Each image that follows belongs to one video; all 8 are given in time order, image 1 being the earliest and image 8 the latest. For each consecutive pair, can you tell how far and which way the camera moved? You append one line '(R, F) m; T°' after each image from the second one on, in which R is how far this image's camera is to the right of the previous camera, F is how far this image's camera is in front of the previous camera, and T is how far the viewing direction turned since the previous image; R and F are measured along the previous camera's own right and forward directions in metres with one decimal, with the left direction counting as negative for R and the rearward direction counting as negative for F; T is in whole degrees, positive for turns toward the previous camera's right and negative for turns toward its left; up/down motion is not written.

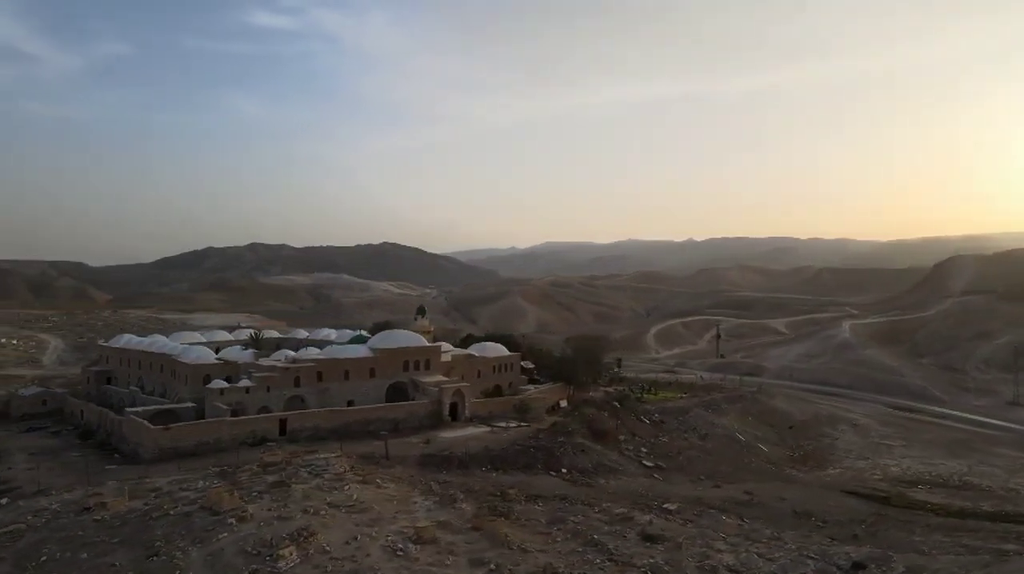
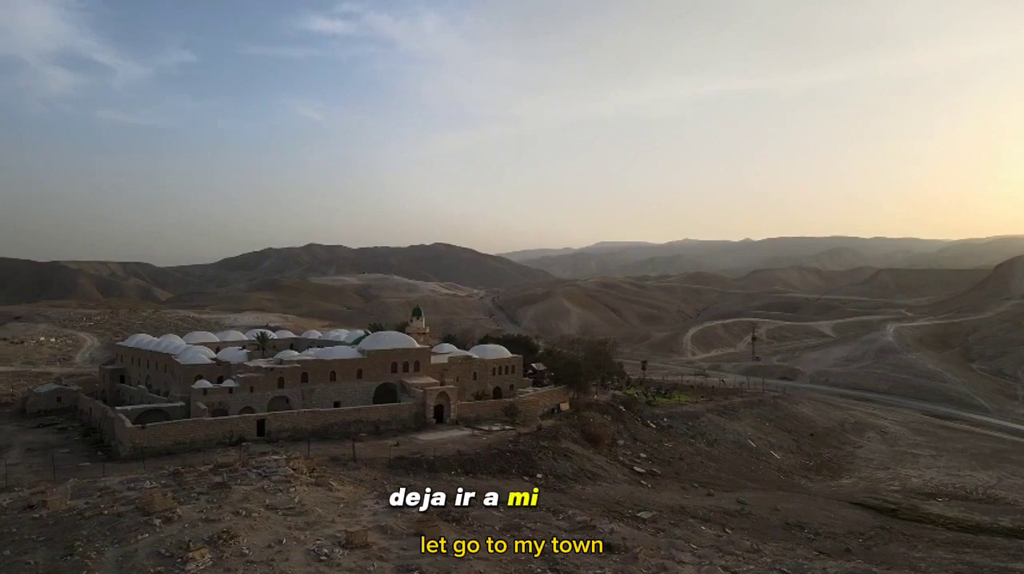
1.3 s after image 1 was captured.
(+2.1, +0.3) m; -4°
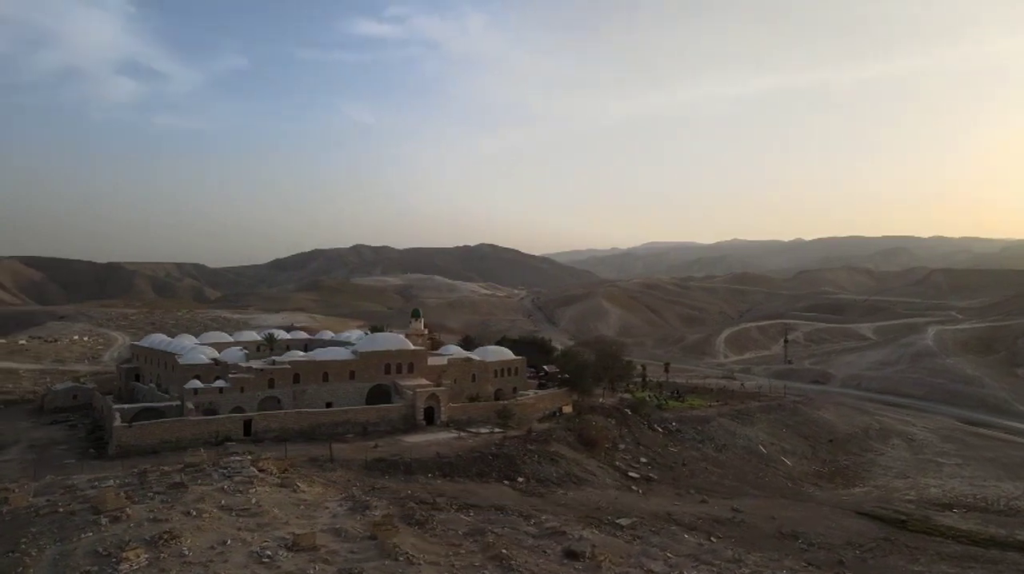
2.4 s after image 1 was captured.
(+1.7, +0.2) m; -3°
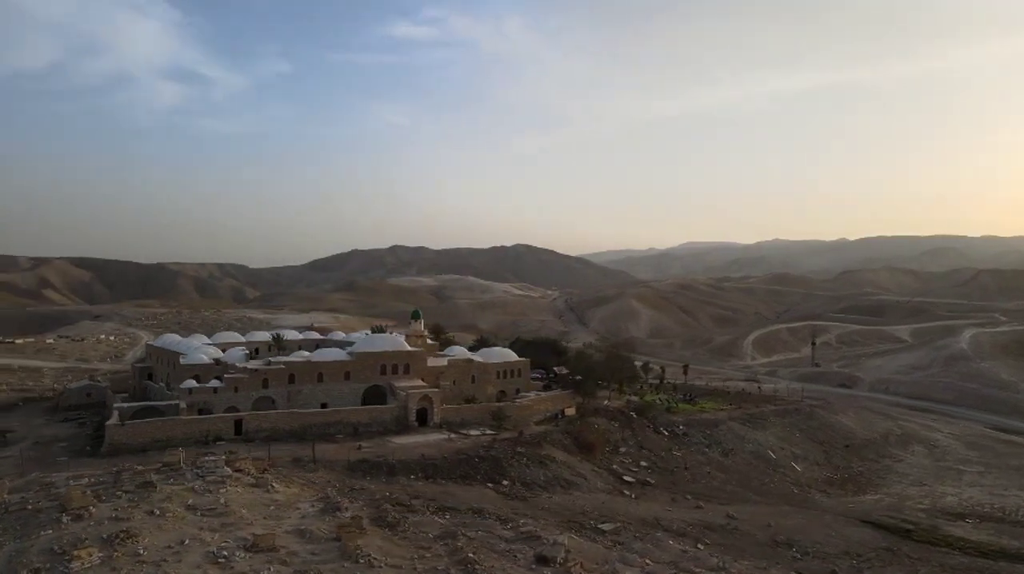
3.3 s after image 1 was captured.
(+1.3, +0.2) m; -3°
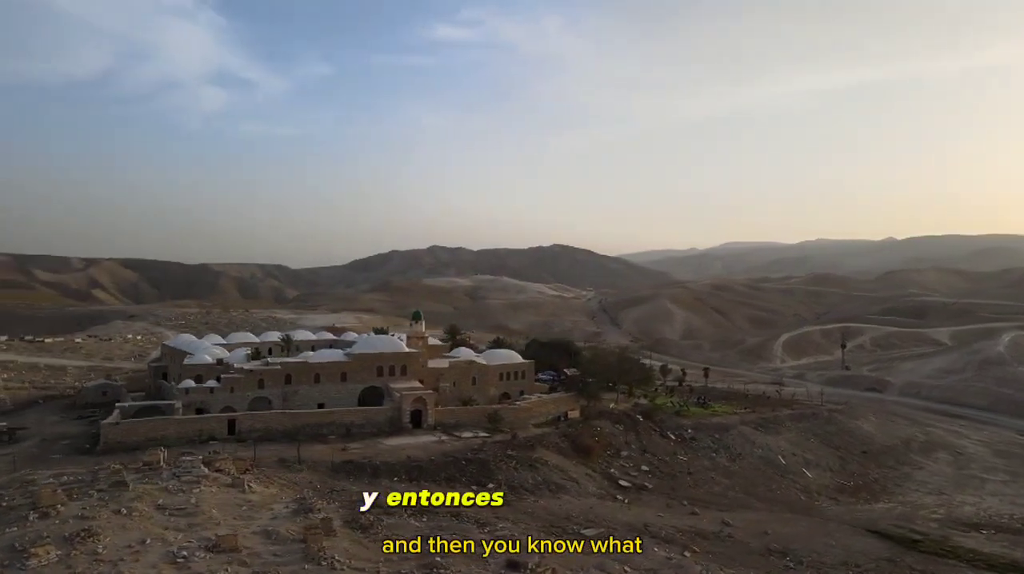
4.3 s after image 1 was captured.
(+1.3, +0.2) m; -3°
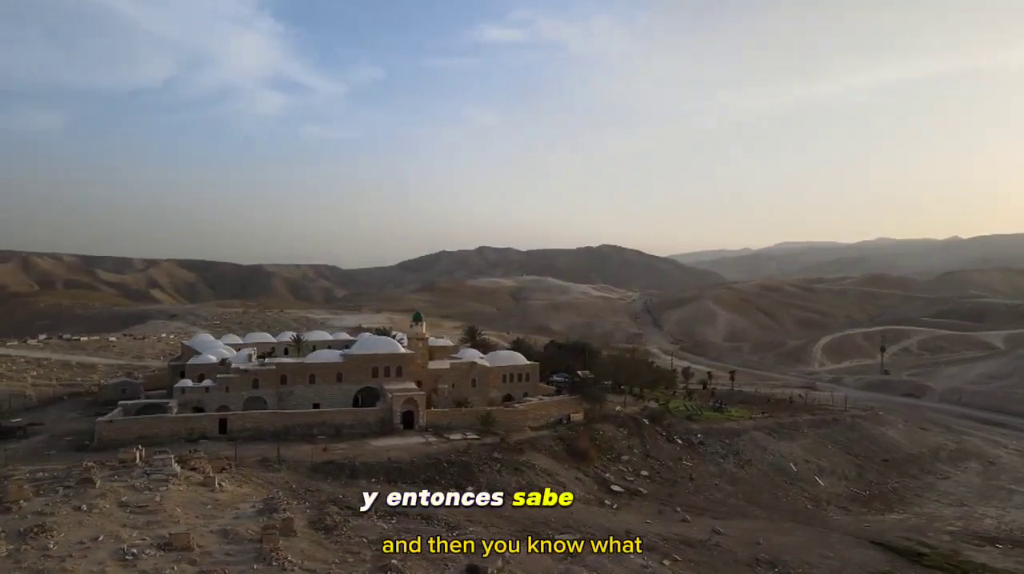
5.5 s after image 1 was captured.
(+1.8, +0.2) m; -4°
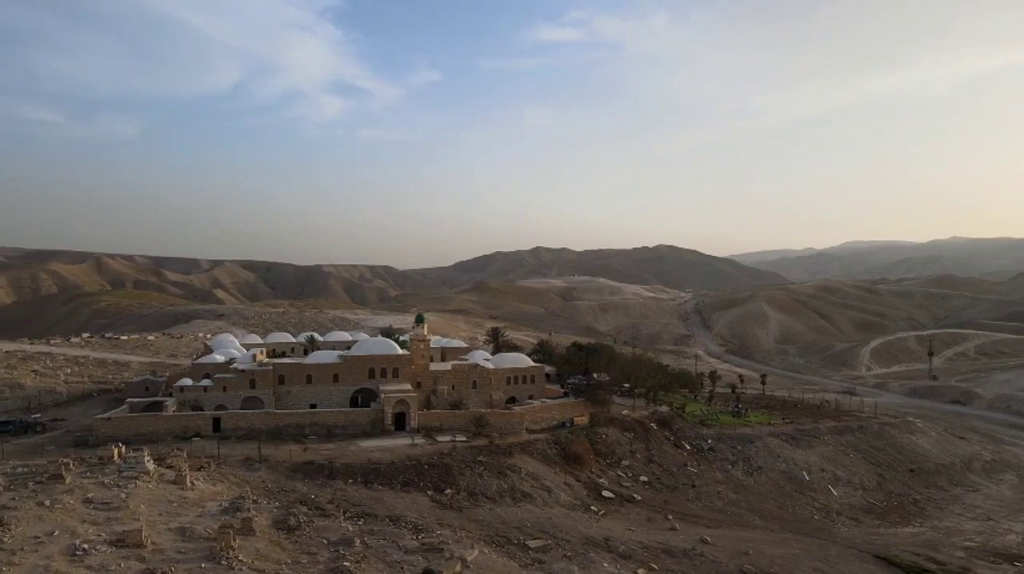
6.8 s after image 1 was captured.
(+2.0, +0.2) m; -4°
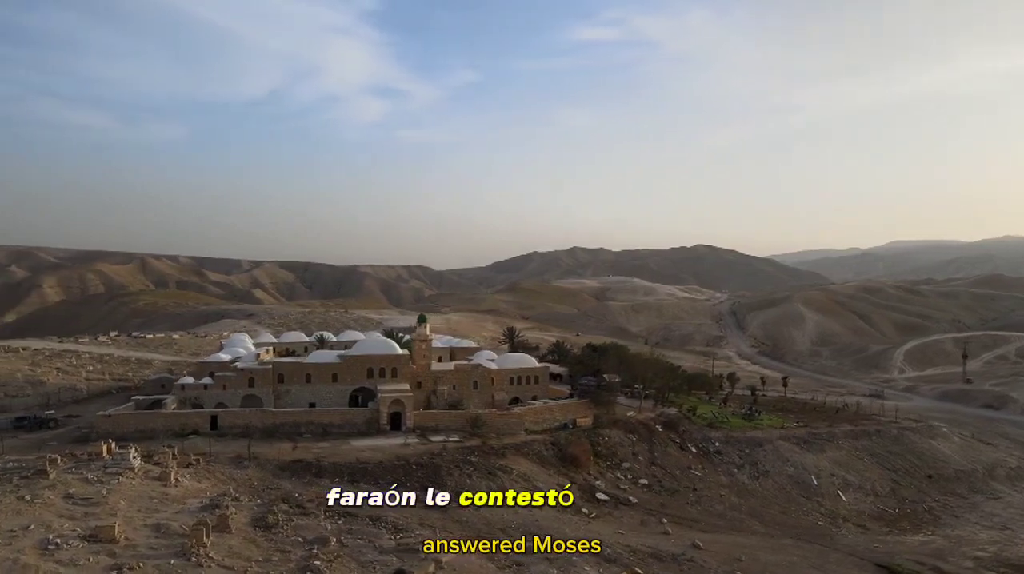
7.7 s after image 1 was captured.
(+1.3, +0.1) m; -3°
